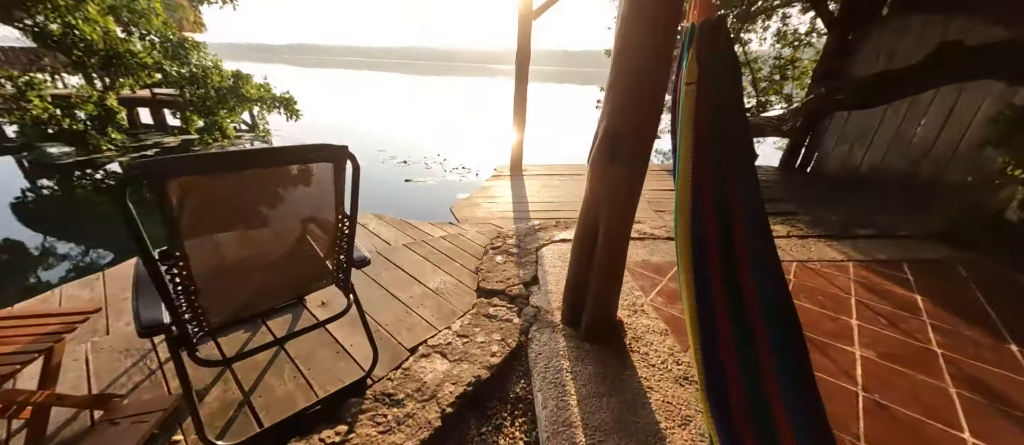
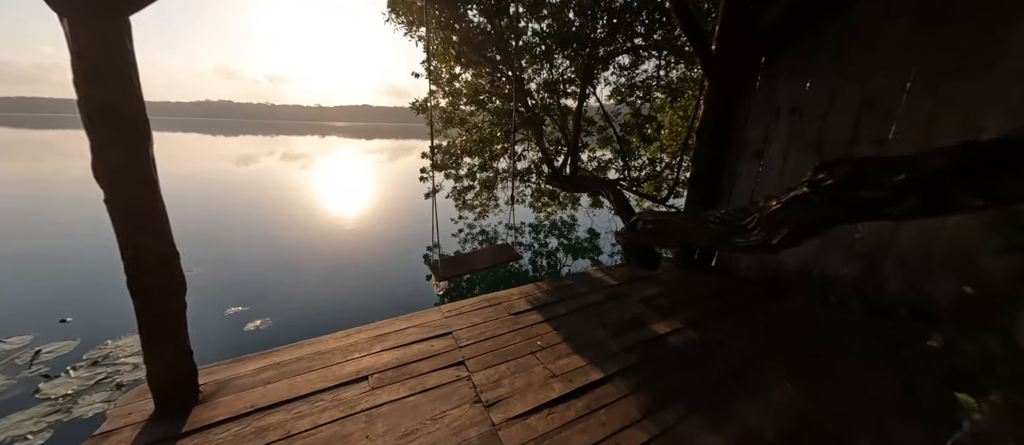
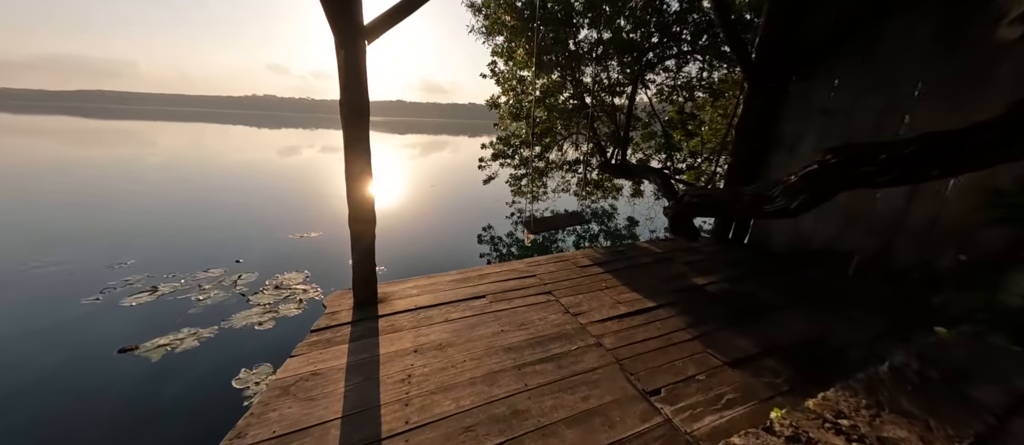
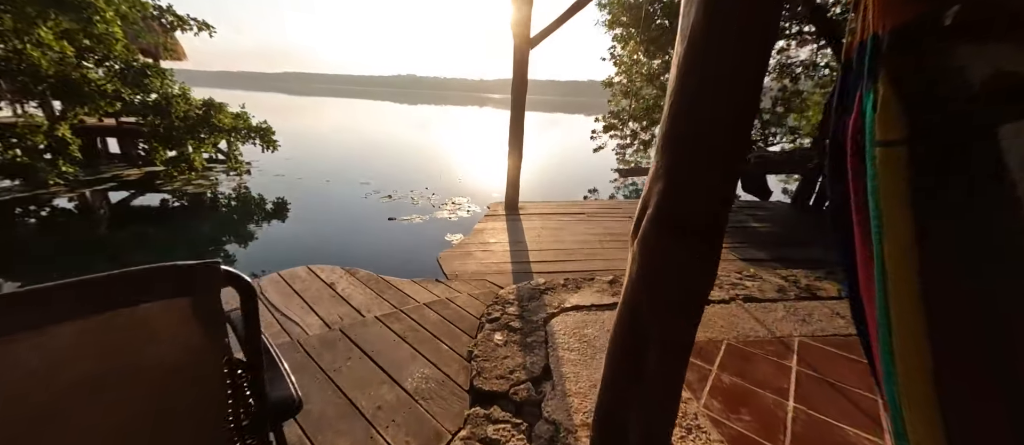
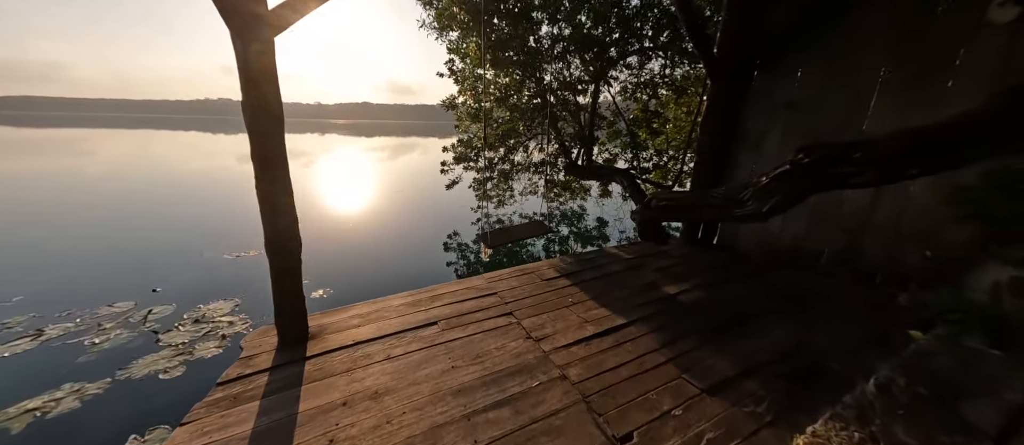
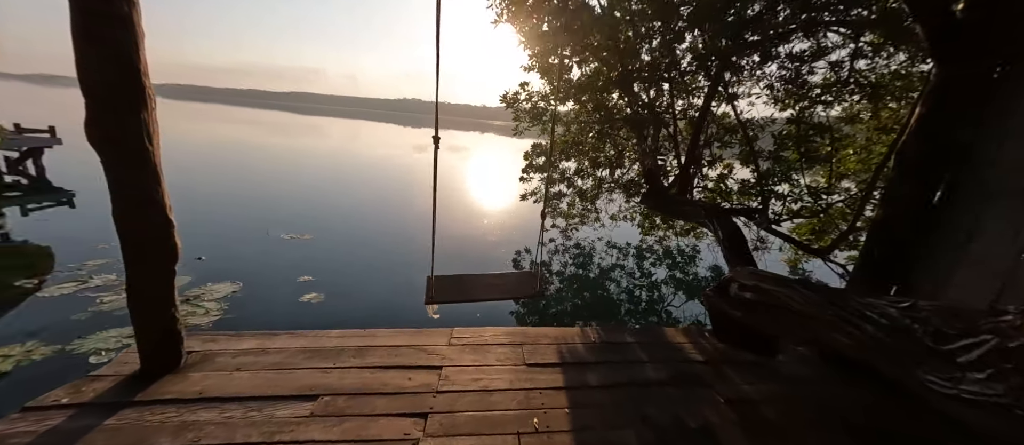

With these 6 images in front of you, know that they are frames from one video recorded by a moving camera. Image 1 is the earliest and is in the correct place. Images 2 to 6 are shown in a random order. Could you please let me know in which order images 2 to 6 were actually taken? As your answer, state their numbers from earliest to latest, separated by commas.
4, 3, 5, 2, 6
